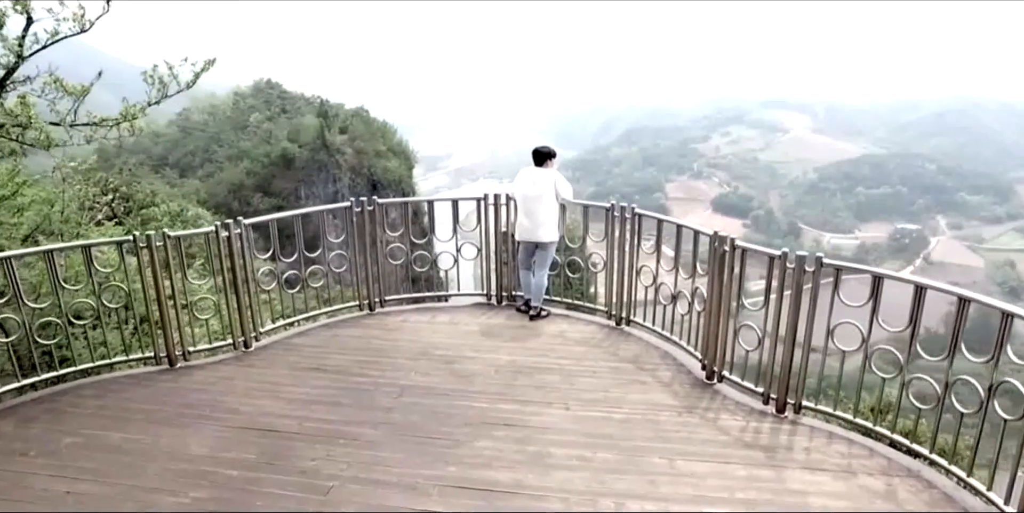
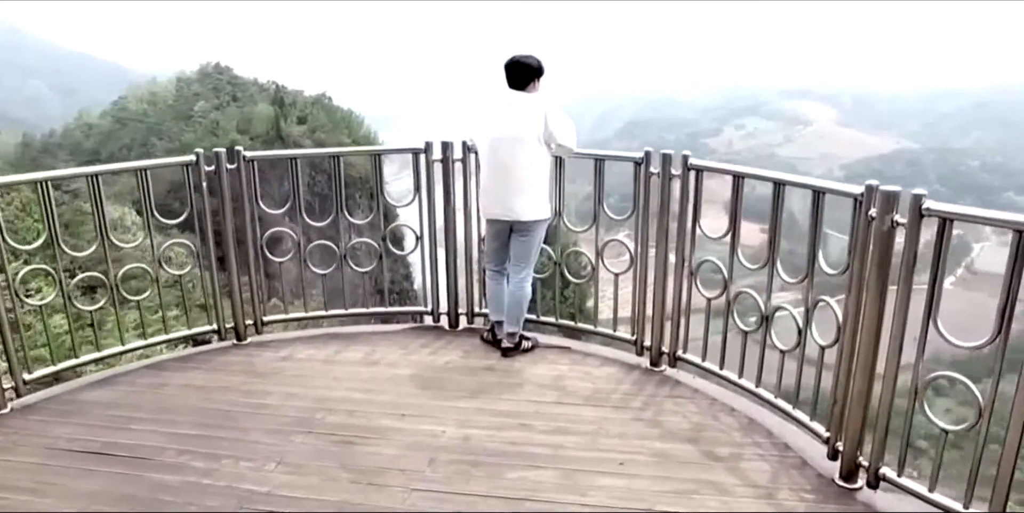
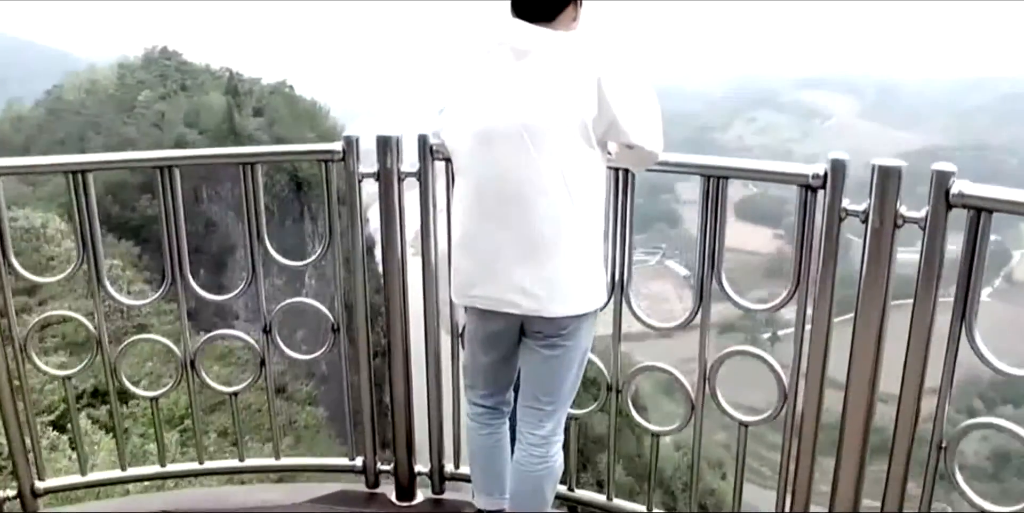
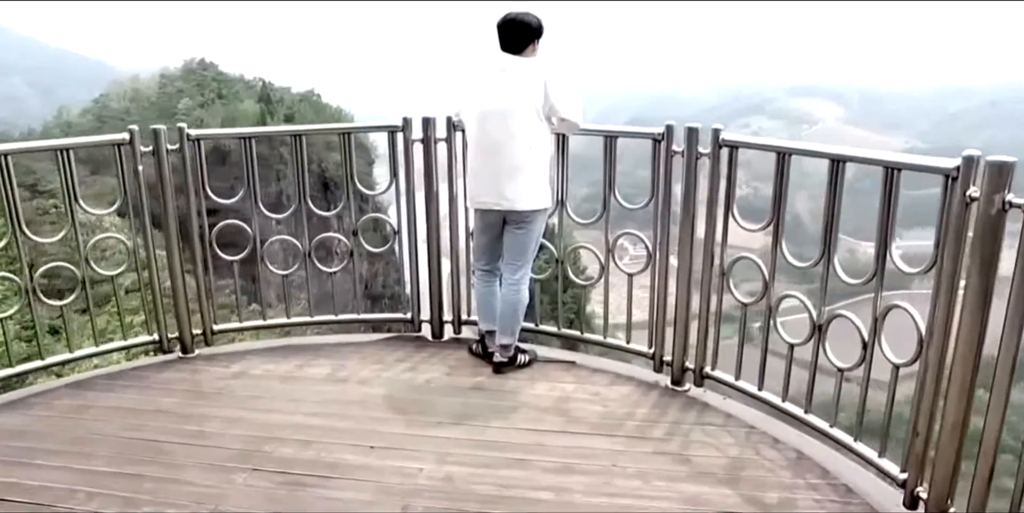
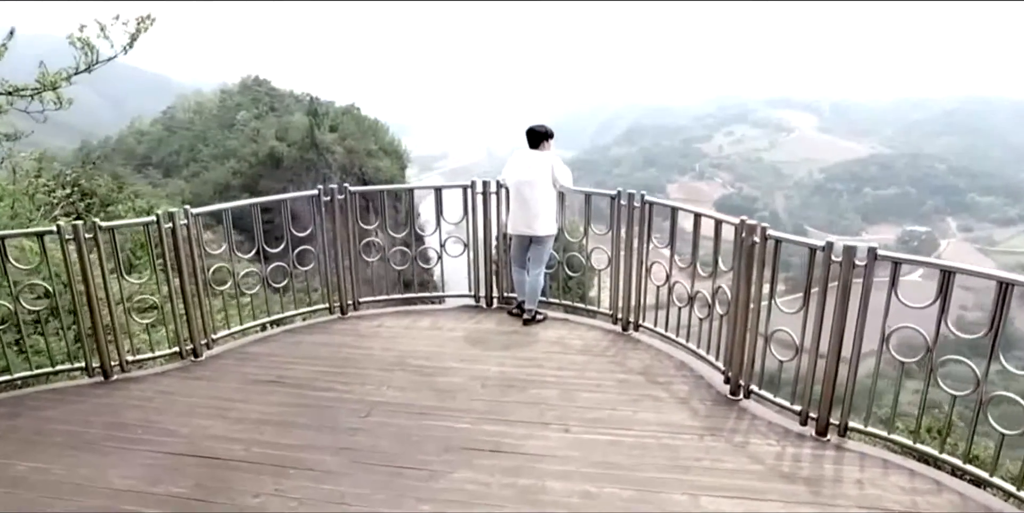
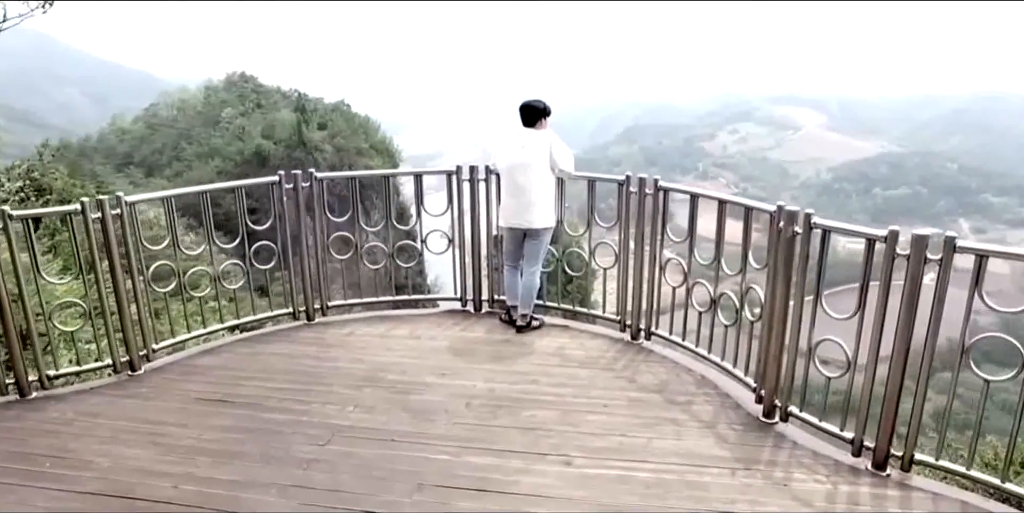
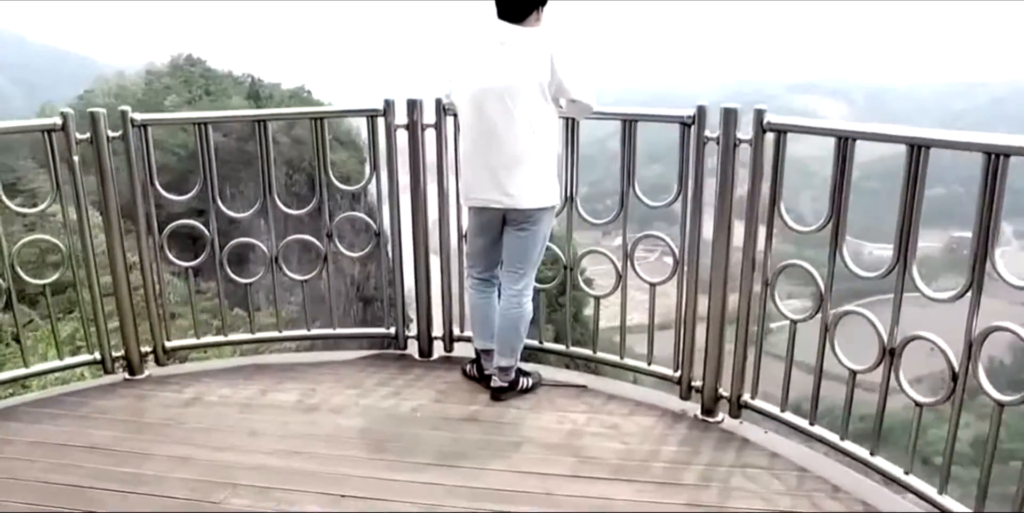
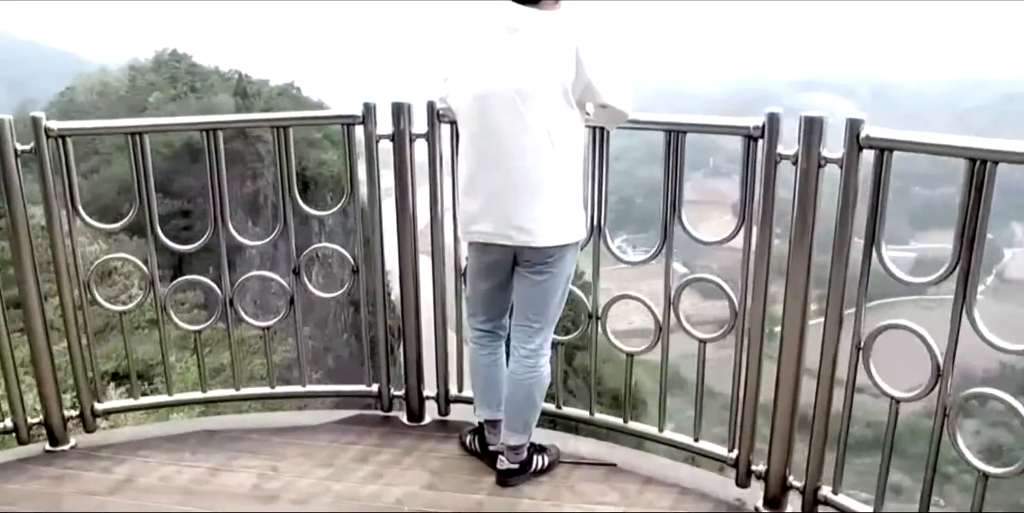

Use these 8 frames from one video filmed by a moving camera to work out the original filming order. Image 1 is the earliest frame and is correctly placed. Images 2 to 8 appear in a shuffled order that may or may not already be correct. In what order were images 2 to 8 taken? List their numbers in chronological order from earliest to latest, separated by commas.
5, 6, 2, 4, 7, 8, 3
